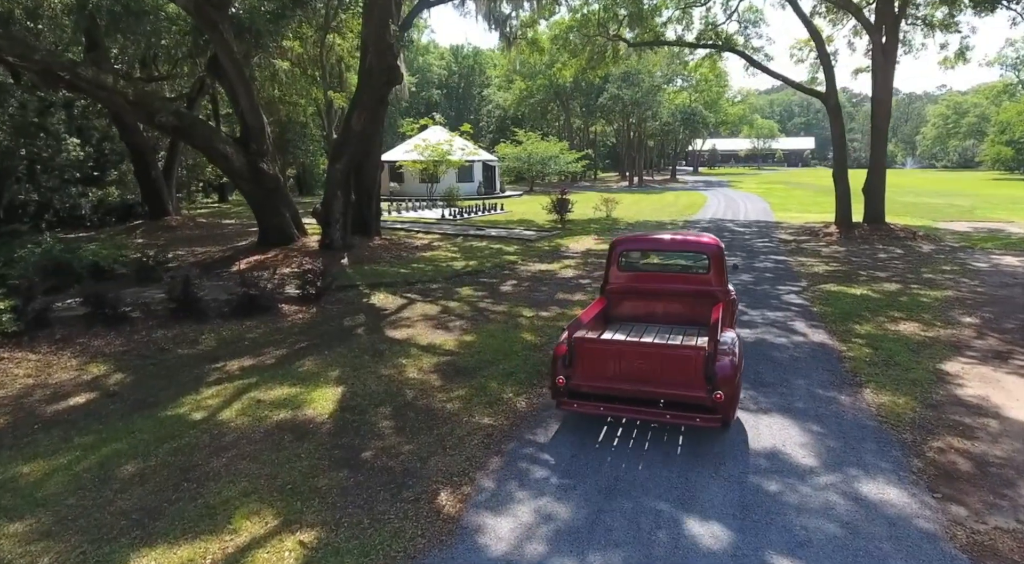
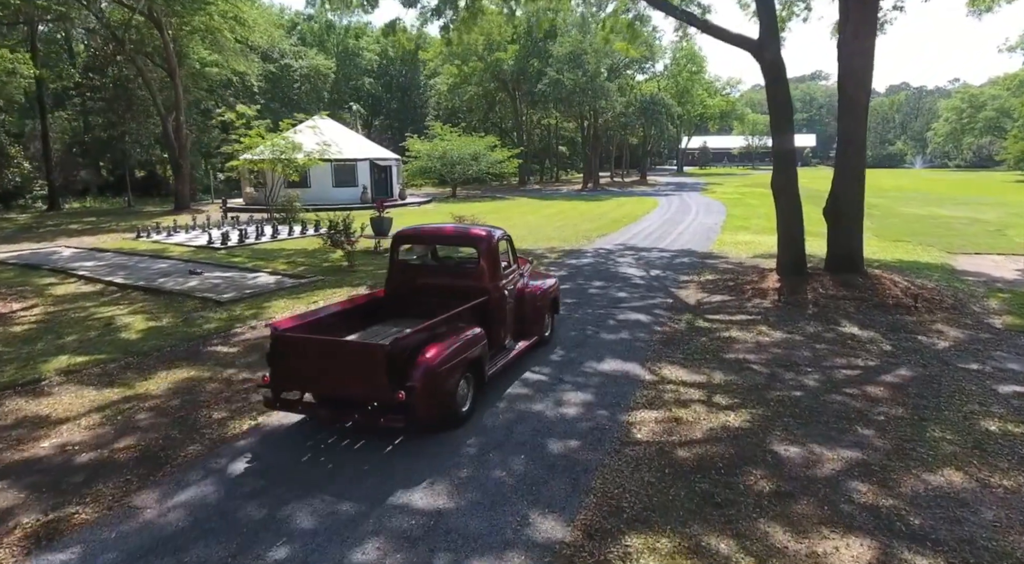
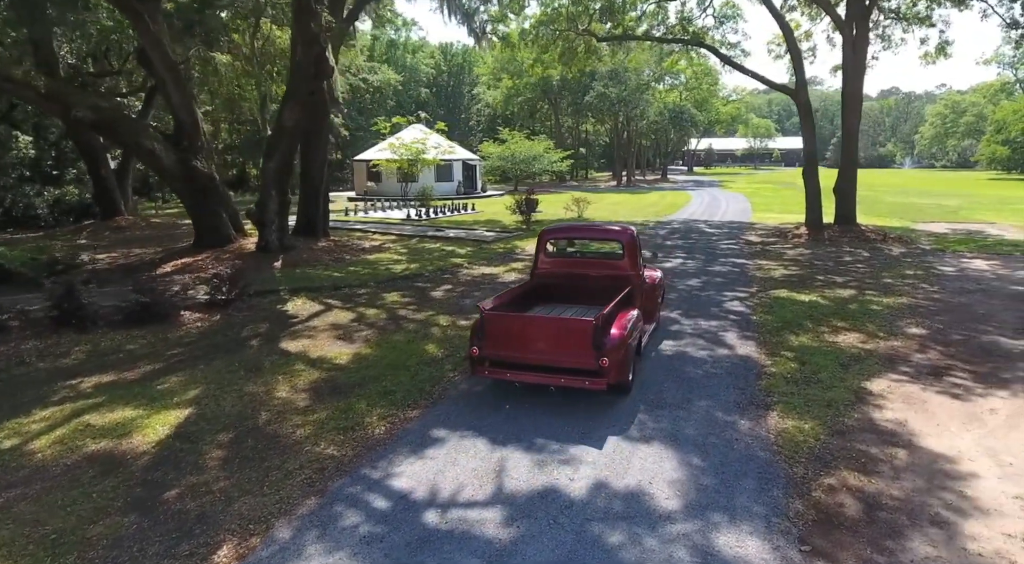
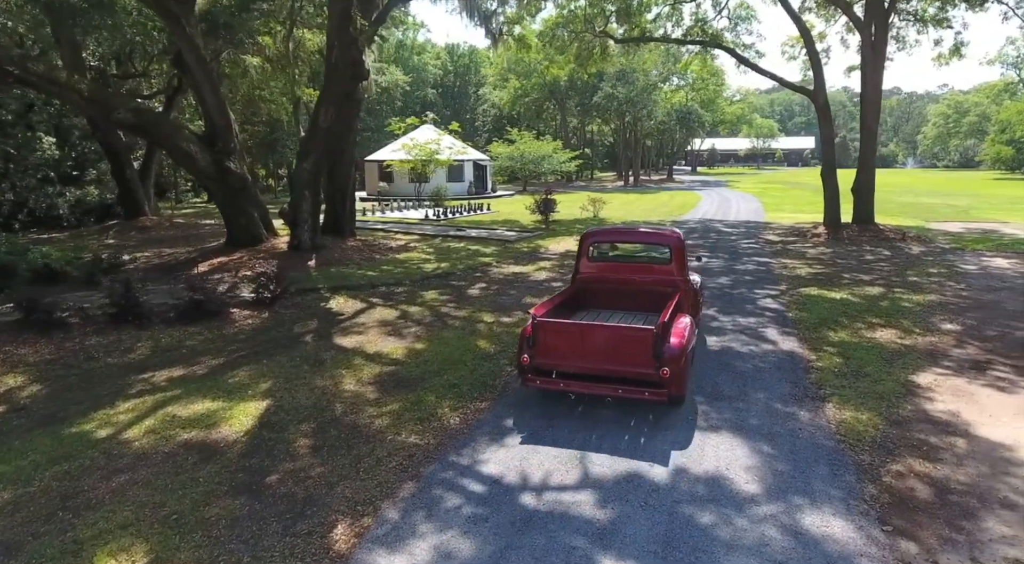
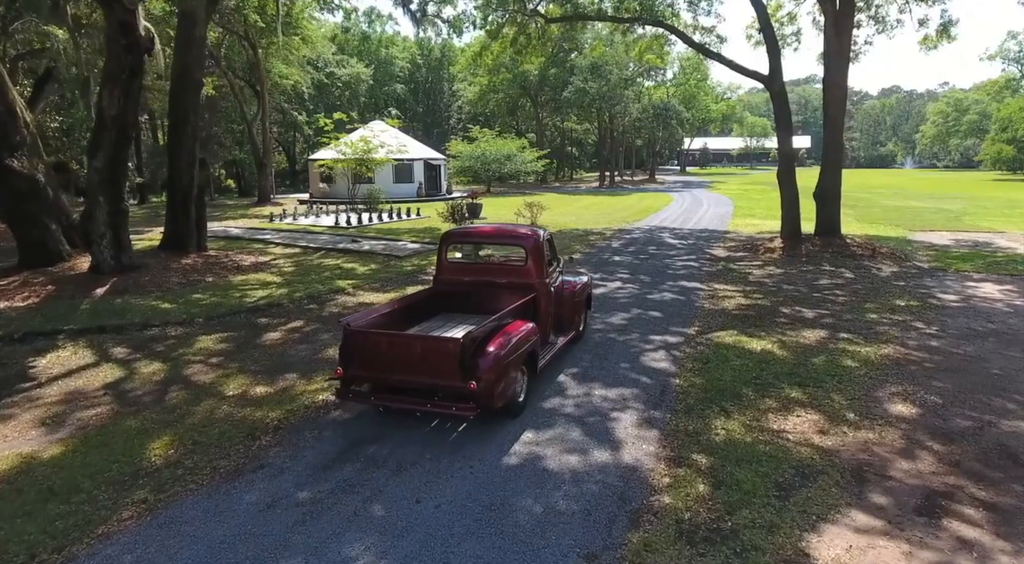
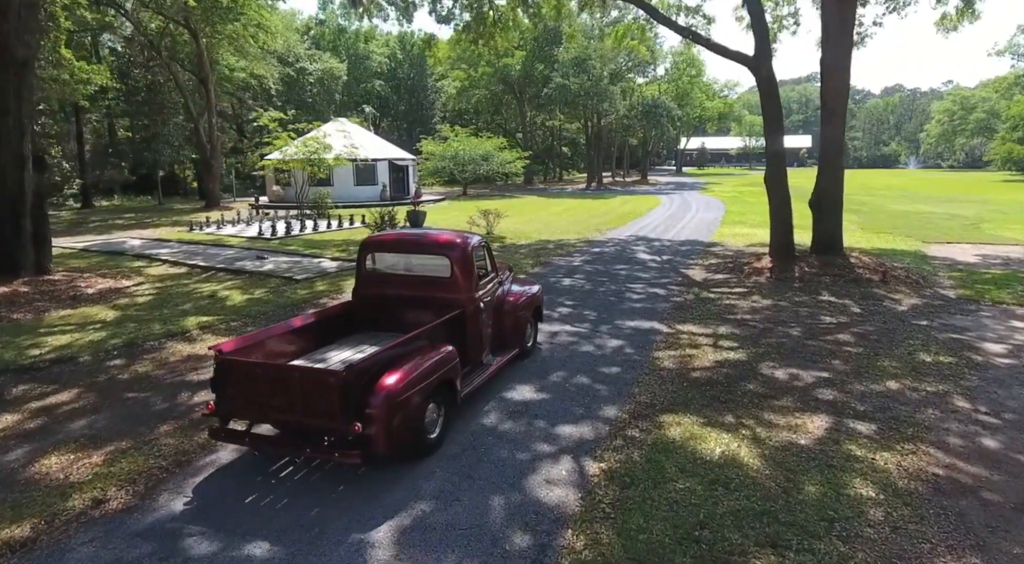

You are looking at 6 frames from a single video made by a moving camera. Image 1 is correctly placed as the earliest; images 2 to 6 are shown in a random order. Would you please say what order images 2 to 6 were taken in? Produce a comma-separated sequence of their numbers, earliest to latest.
4, 3, 5, 6, 2
